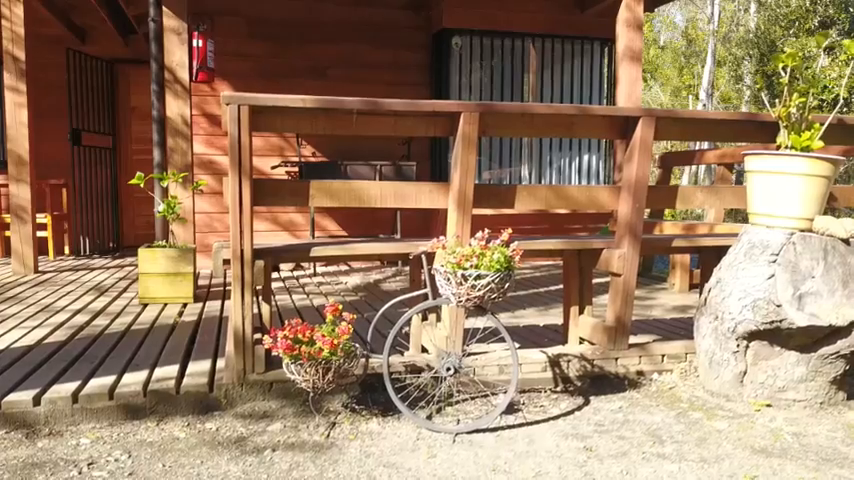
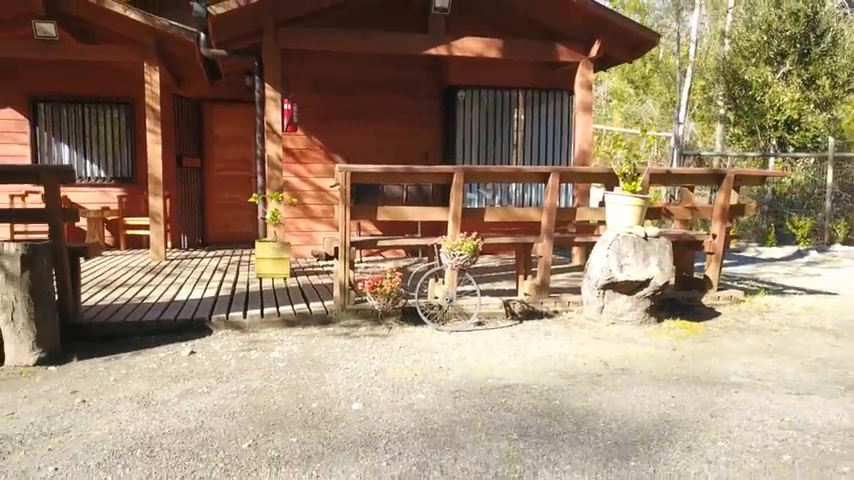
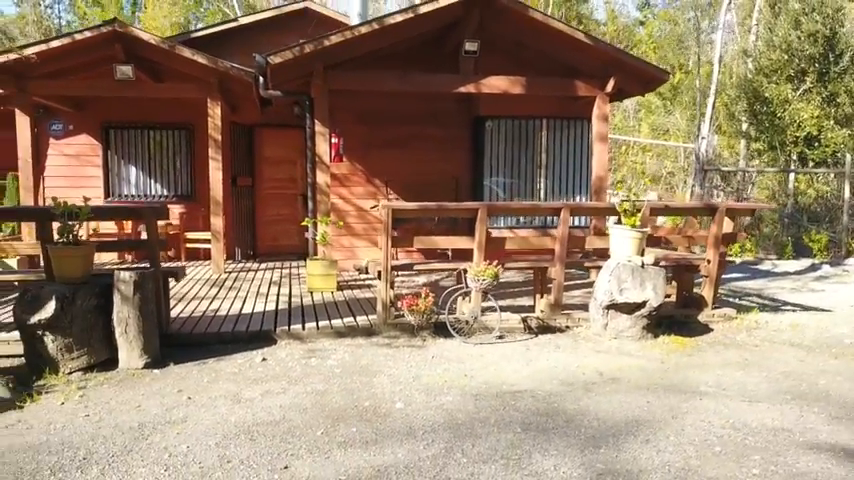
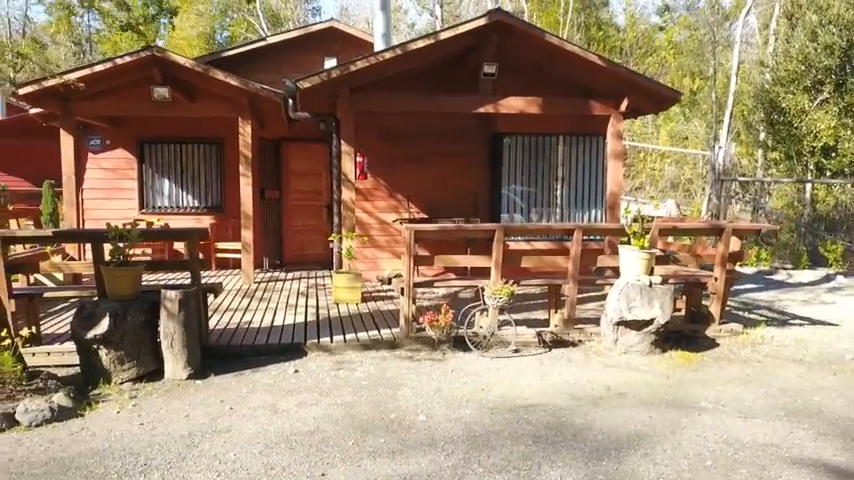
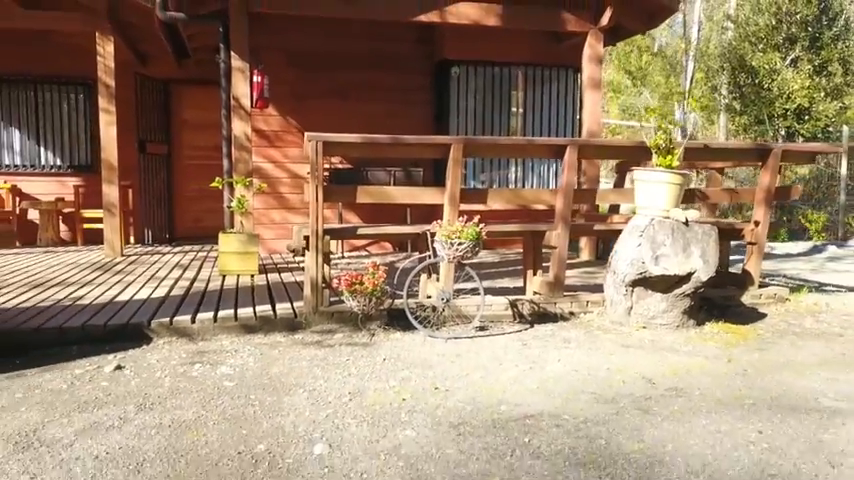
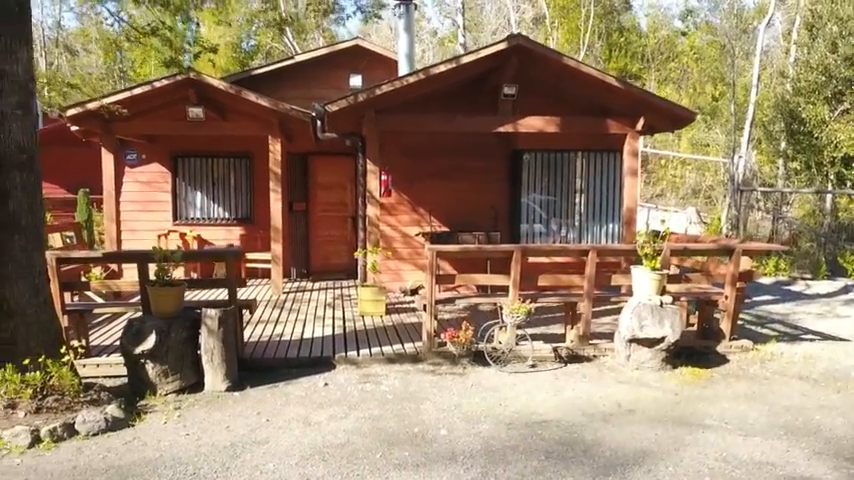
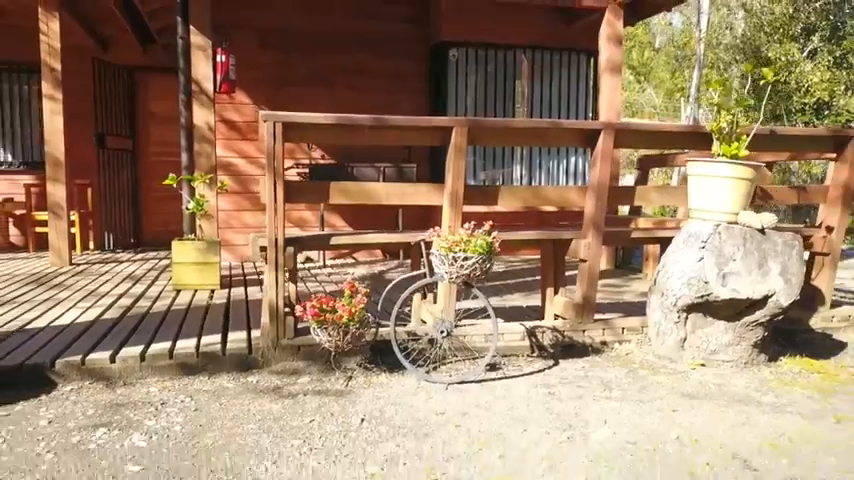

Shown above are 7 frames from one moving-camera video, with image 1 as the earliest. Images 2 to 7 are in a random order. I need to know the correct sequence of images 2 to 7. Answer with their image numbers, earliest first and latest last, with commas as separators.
7, 5, 2, 3, 4, 6
